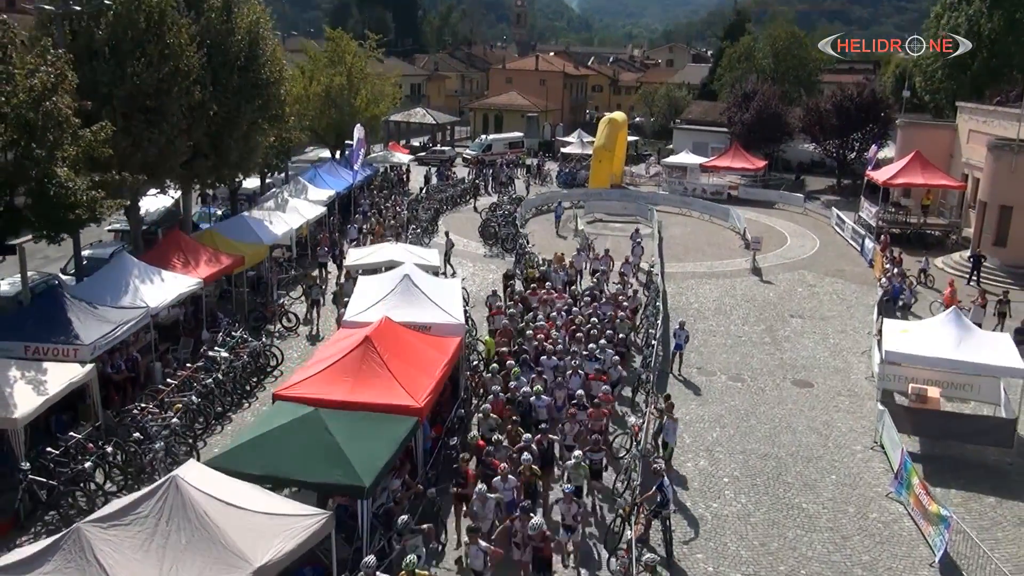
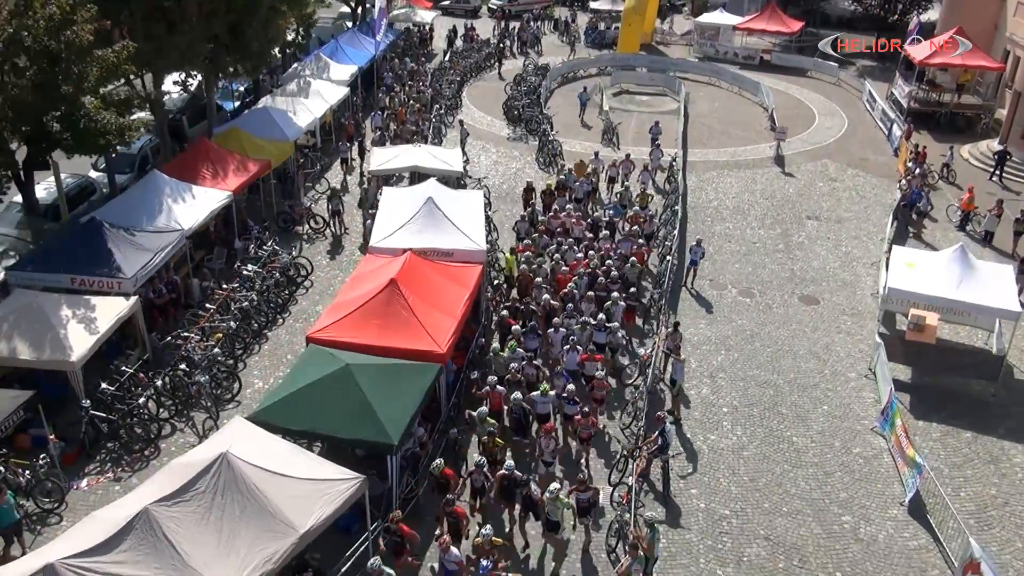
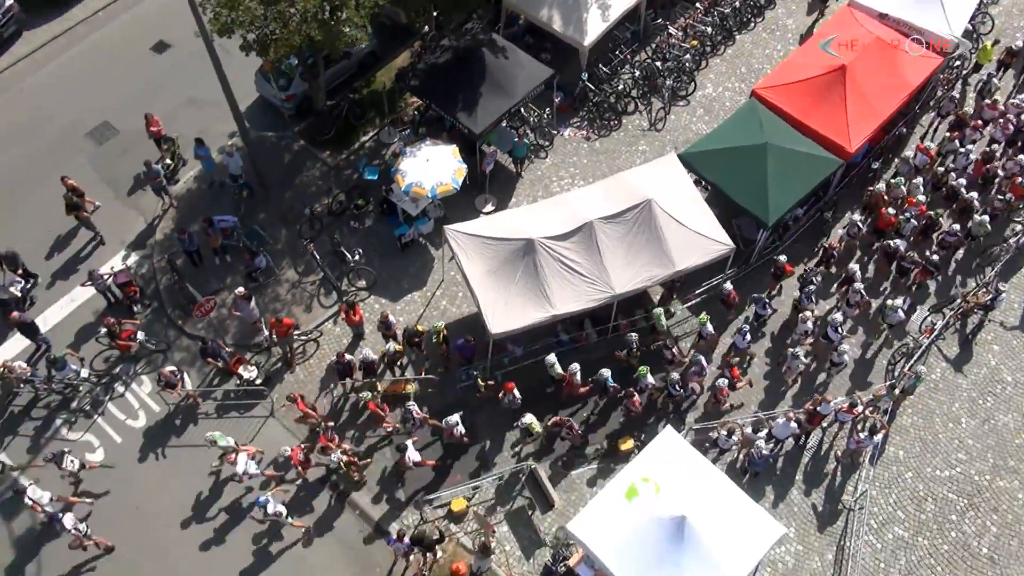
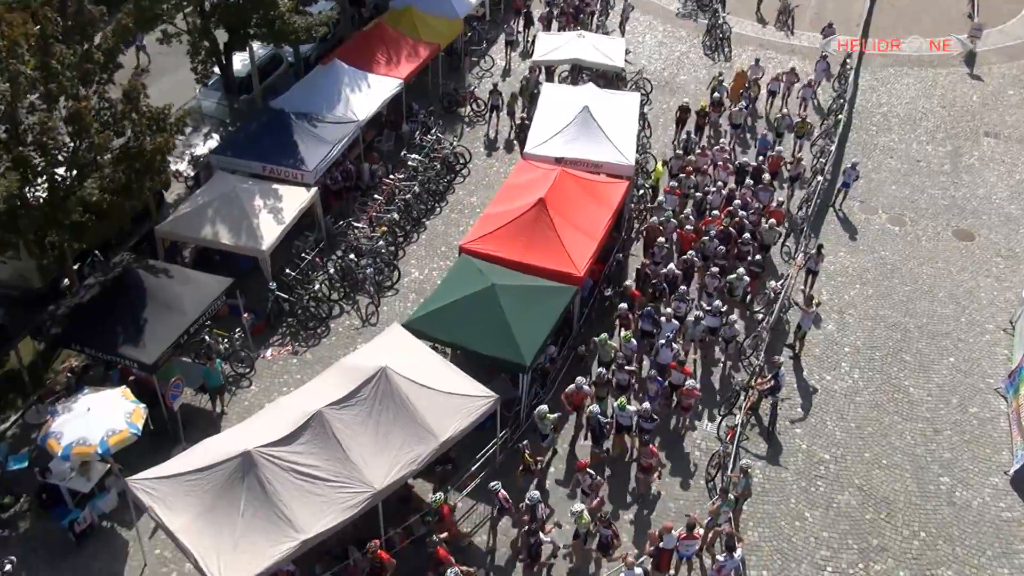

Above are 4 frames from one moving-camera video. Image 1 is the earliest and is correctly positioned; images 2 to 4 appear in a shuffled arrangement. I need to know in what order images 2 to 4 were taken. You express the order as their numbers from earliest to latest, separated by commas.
2, 4, 3
